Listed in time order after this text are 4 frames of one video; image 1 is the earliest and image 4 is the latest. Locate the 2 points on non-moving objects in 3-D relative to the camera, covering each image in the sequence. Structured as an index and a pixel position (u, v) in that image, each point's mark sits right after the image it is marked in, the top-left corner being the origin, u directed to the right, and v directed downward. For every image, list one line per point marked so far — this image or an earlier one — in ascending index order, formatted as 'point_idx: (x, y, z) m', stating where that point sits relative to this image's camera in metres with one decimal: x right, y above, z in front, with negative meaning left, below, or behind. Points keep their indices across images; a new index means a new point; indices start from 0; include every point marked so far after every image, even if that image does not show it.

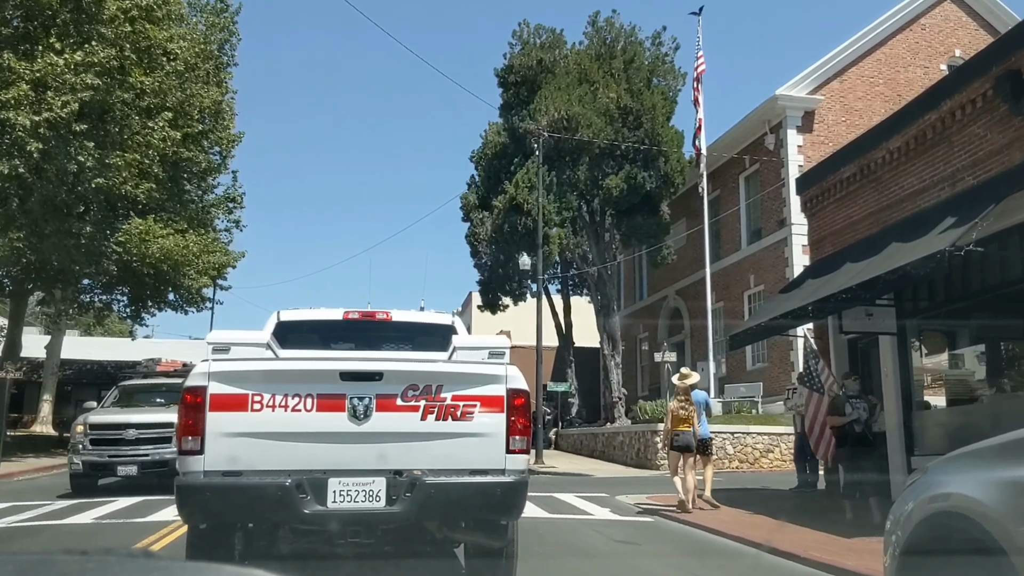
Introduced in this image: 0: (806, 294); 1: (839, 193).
0: (+3.3, -0.1, +10.4) m
1: (+4.1, +1.2, +11.5) m
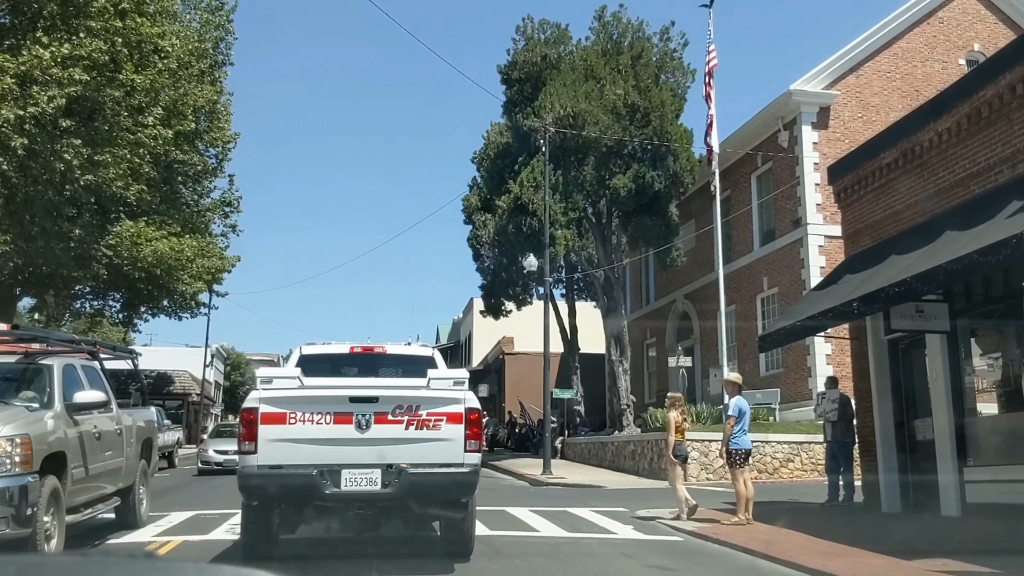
0: (+3.4, 0.0, +9.5) m
1: (+4.2, +1.2, +10.6) m
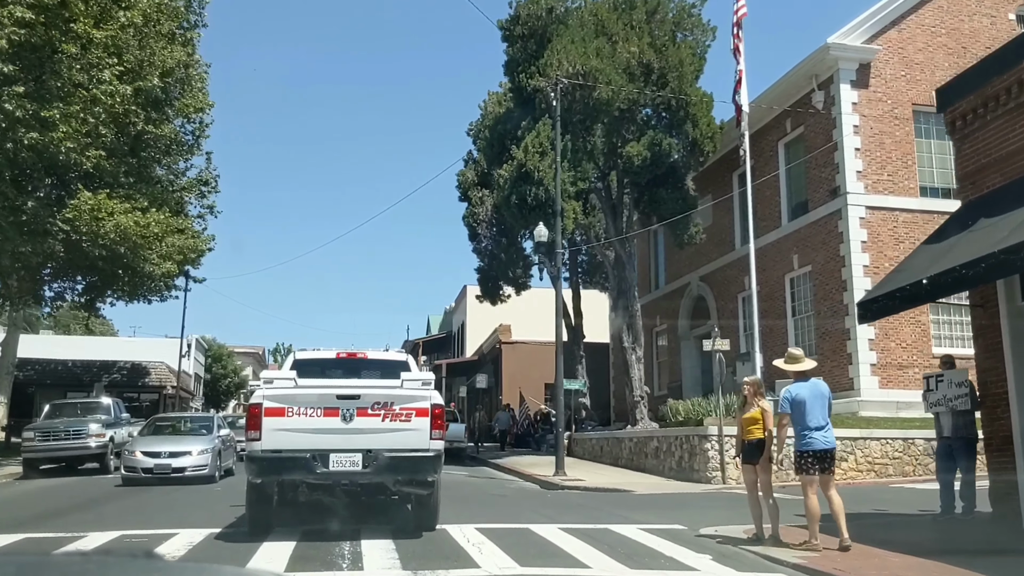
0: (+3.7, +0.4, +7.0) m
1: (+4.4, +1.7, +8.2) m
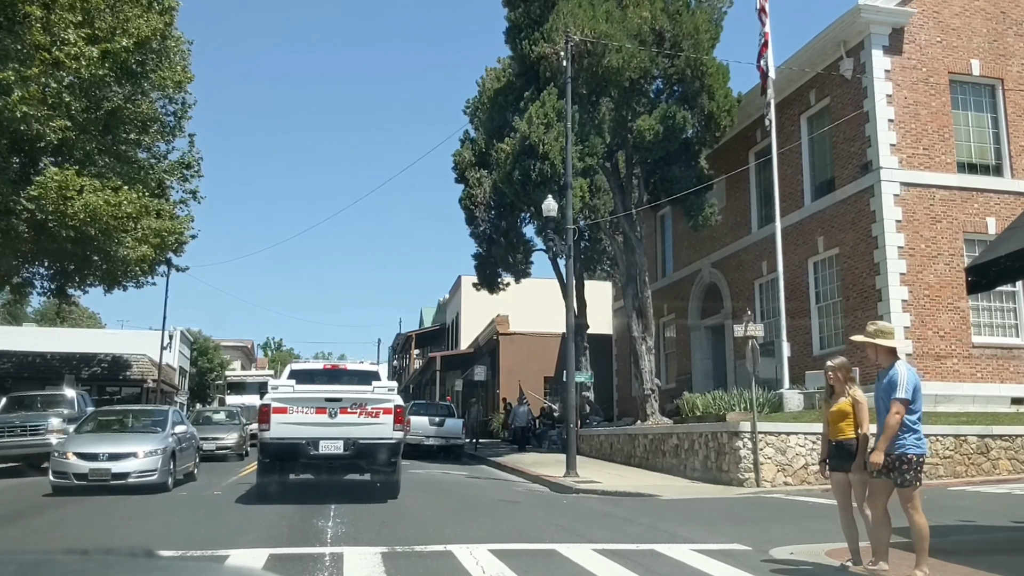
0: (+3.9, +0.7, +5.3) m
1: (+4.6, +1.9, +6.5) m
